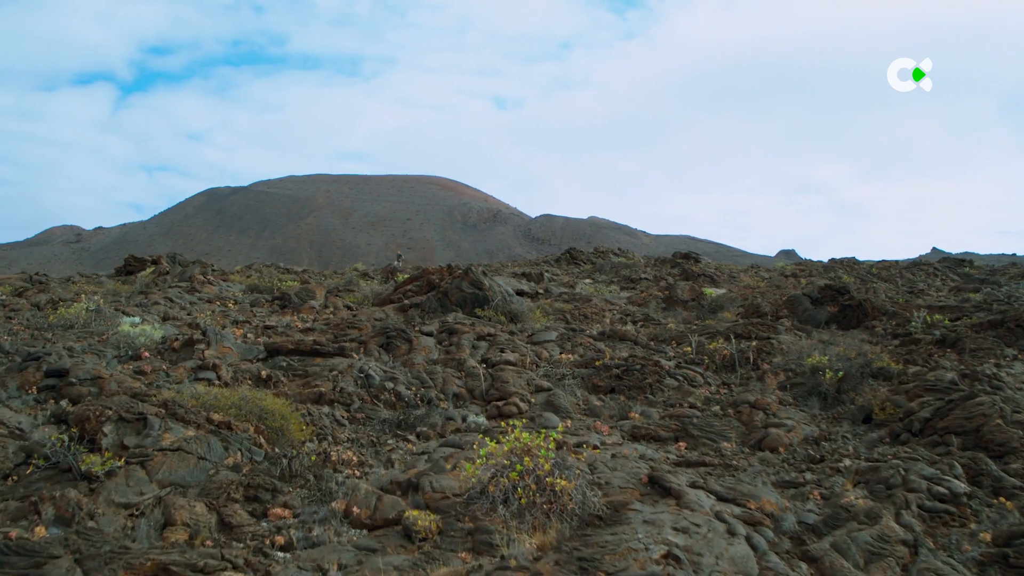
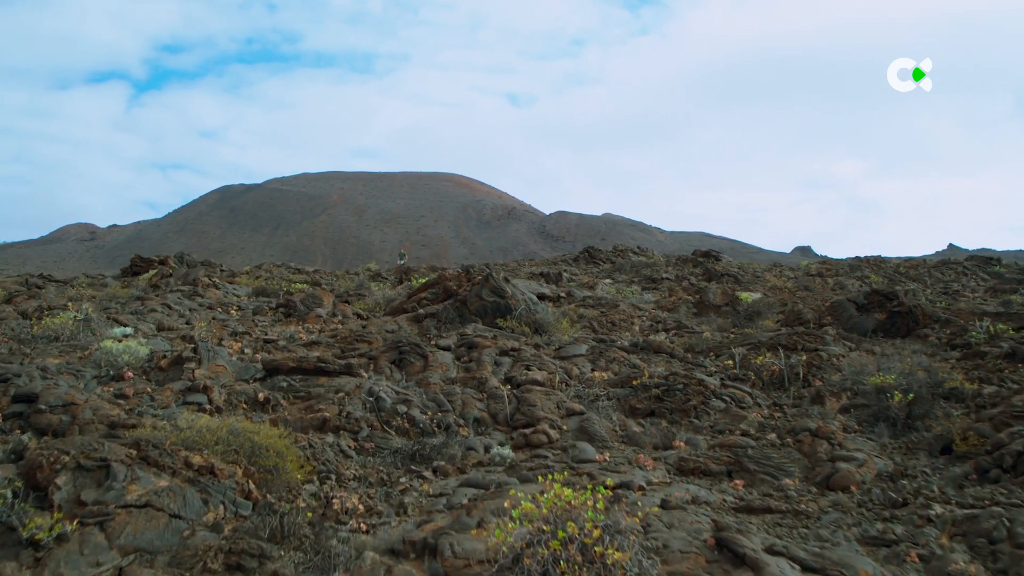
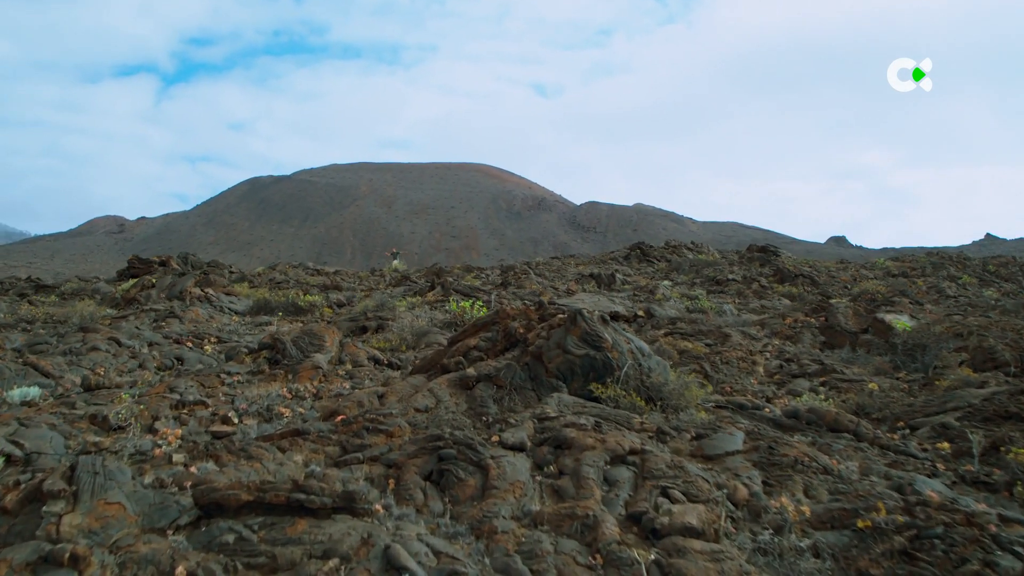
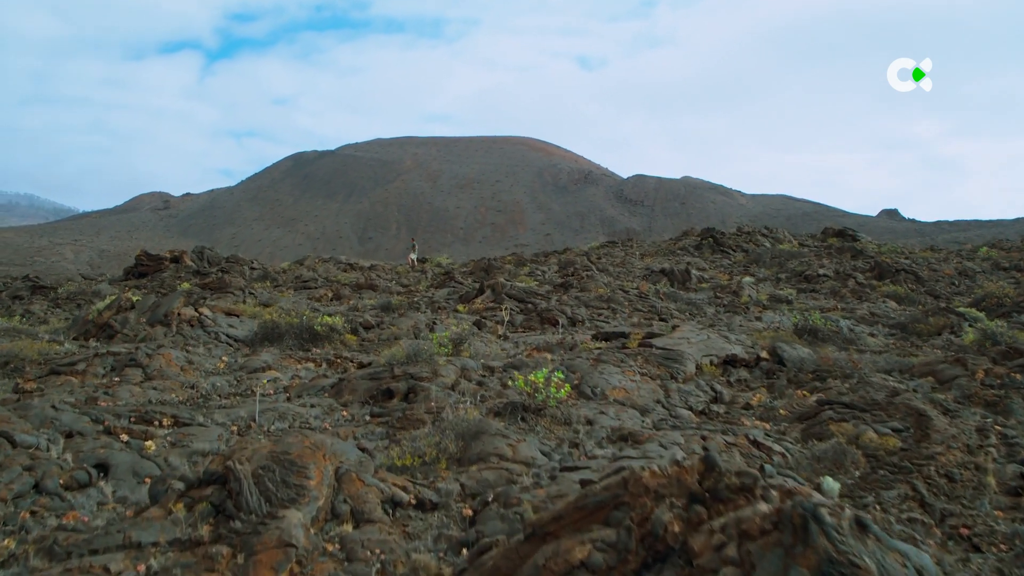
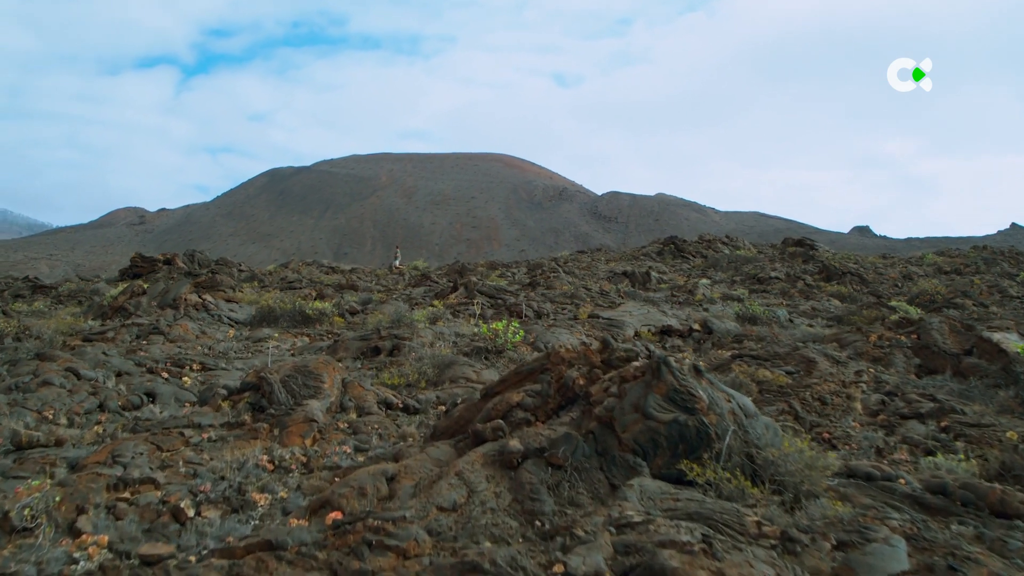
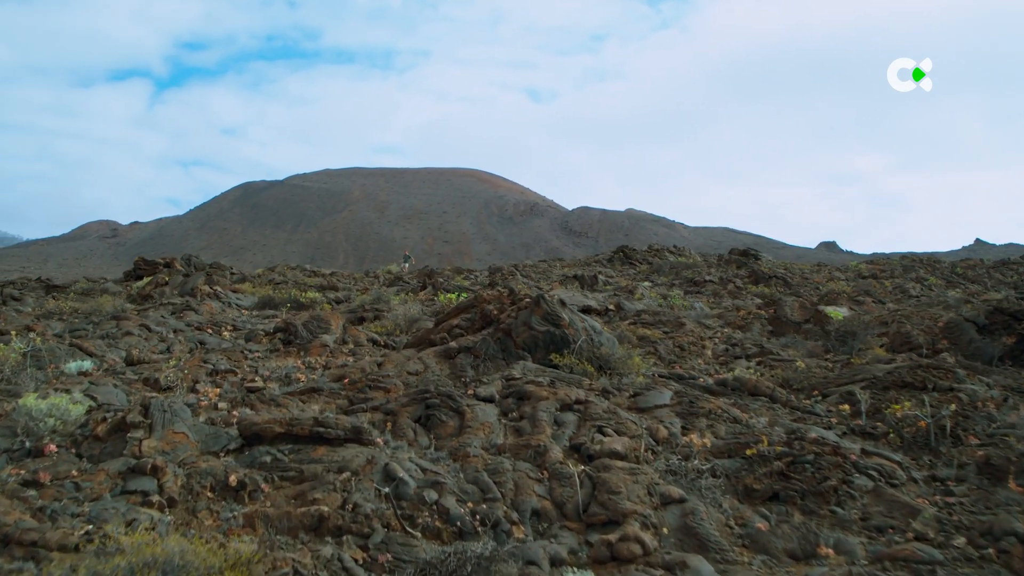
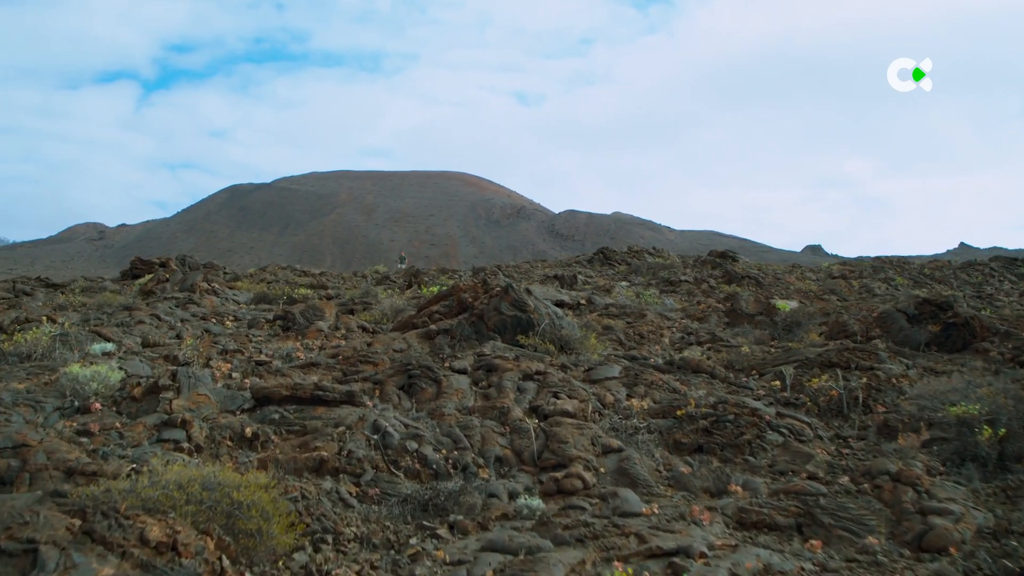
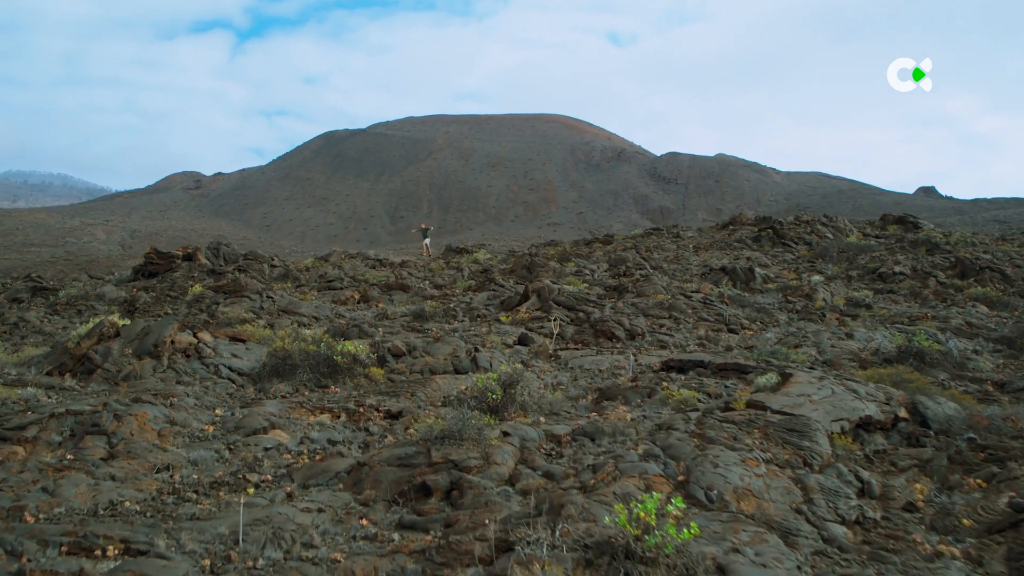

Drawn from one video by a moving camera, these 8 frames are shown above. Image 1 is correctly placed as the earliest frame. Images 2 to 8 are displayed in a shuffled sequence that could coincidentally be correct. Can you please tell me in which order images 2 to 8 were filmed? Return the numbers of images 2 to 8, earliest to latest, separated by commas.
2, 7, 6, 3, 5, 4, 8
